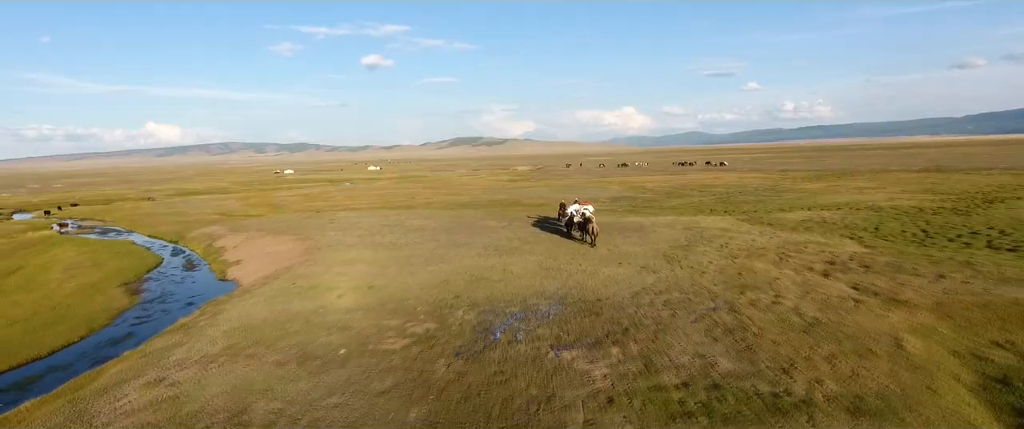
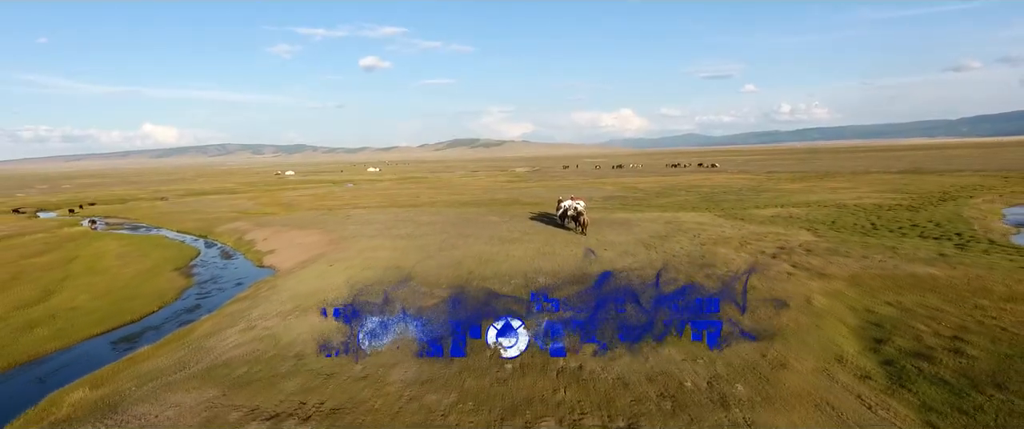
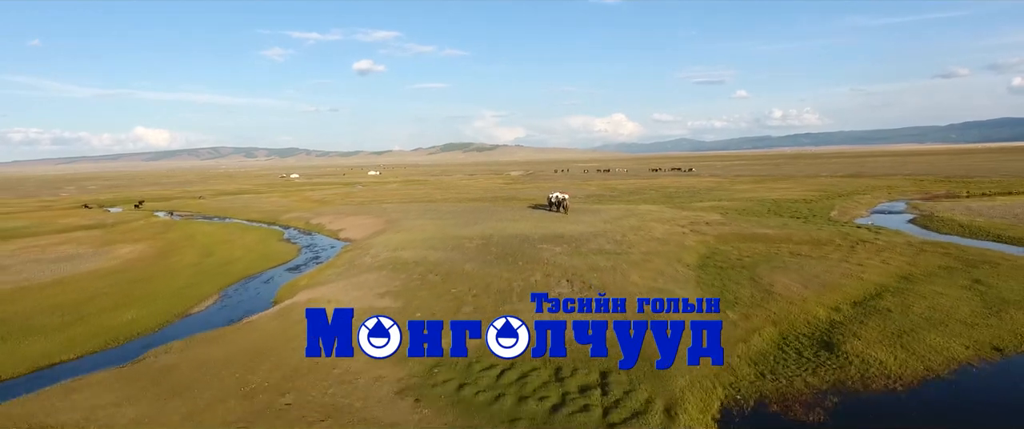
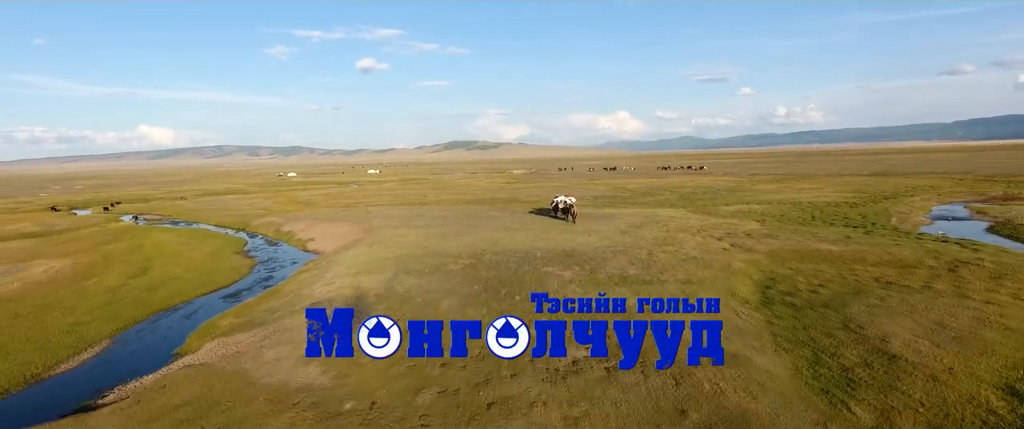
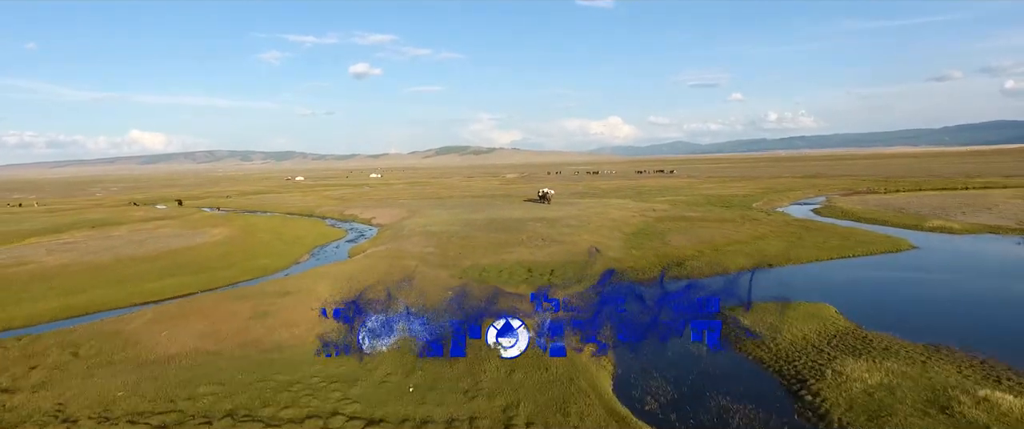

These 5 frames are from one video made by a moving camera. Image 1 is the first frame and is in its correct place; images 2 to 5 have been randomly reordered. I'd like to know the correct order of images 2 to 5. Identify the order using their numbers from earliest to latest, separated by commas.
2, 4, 3, 5
